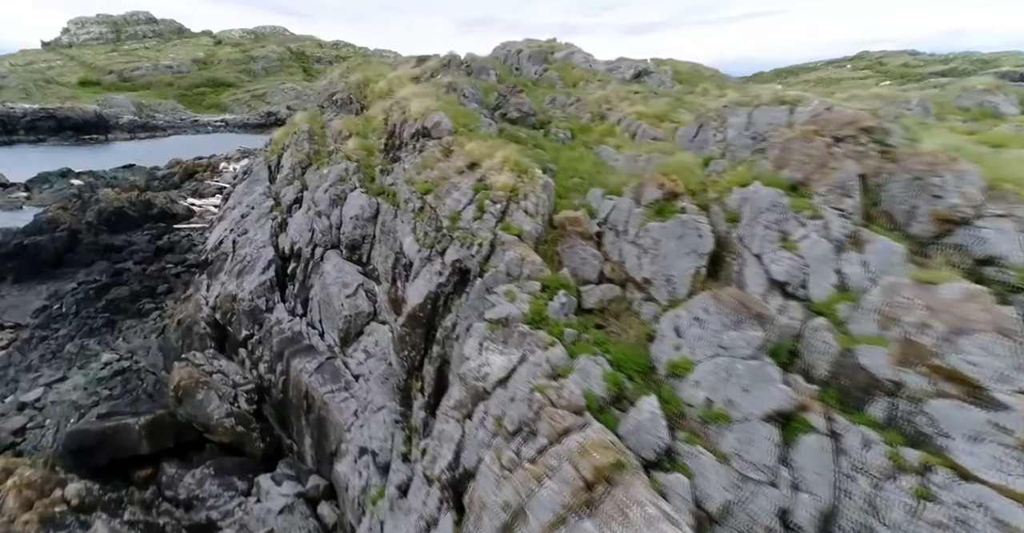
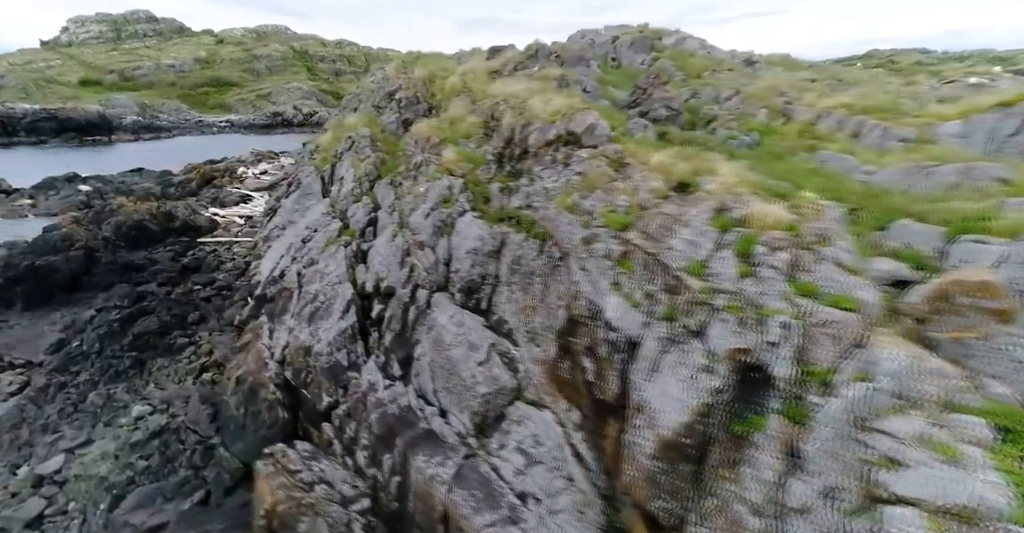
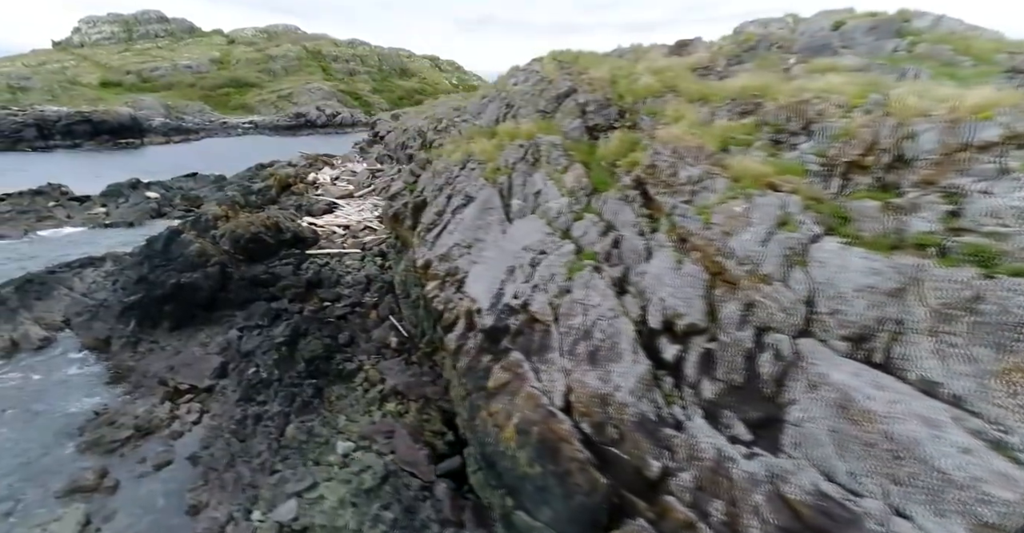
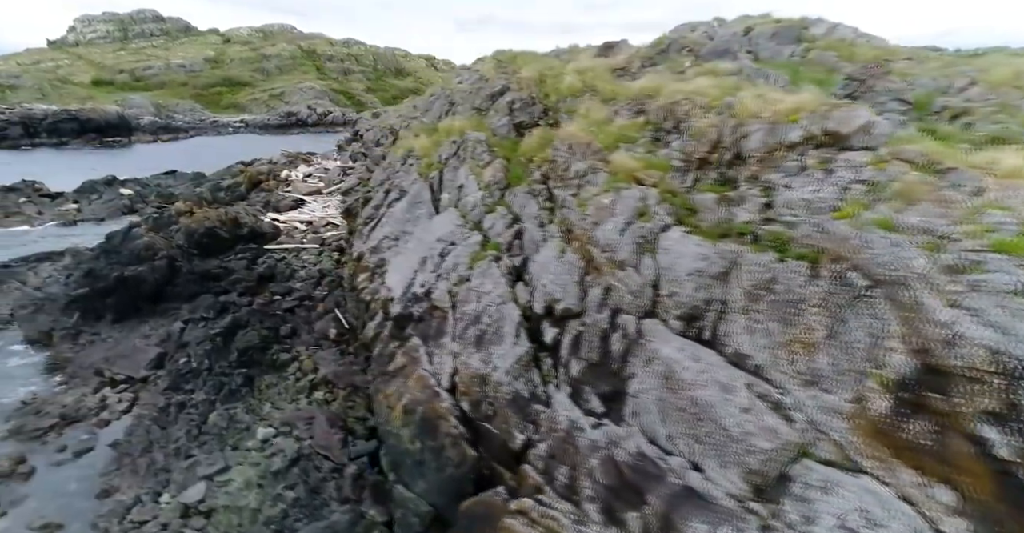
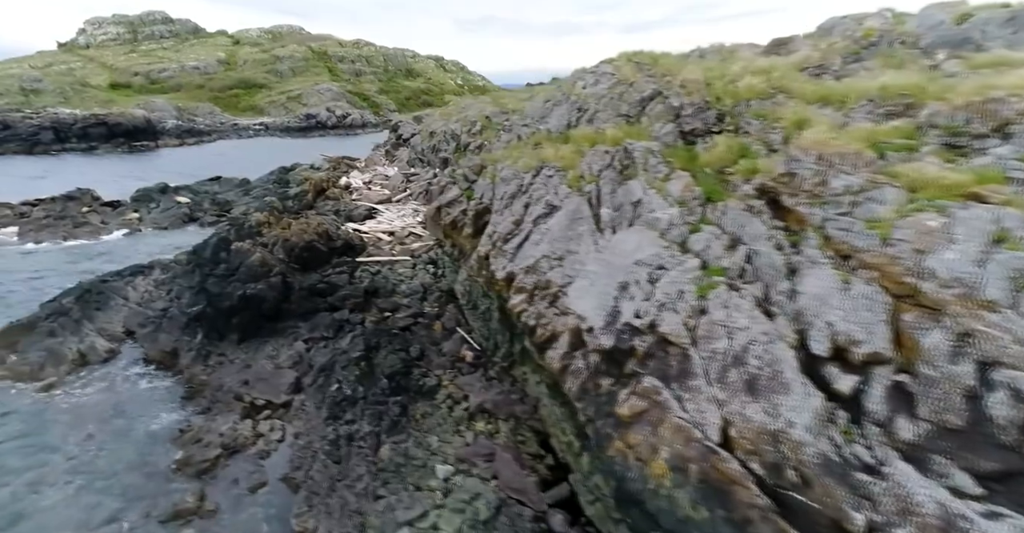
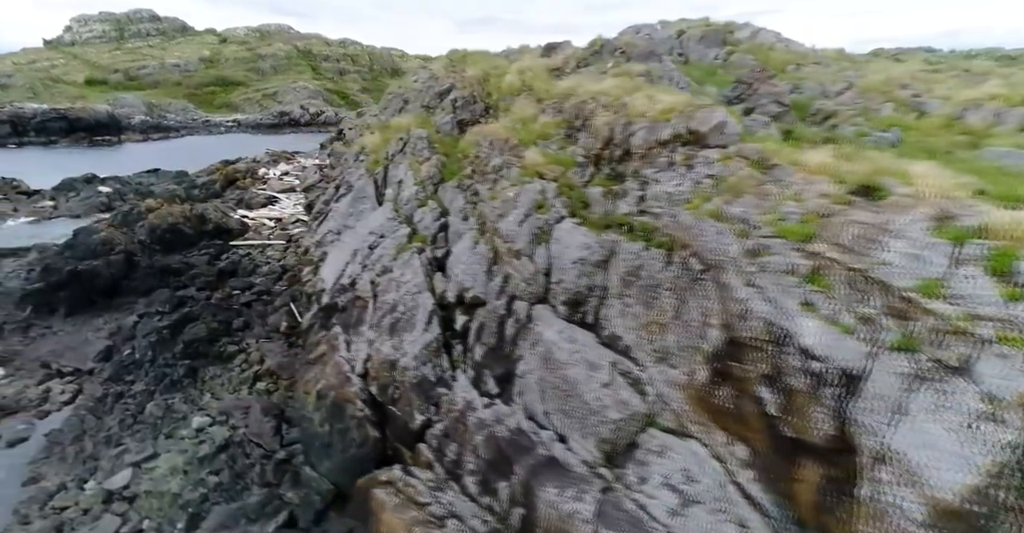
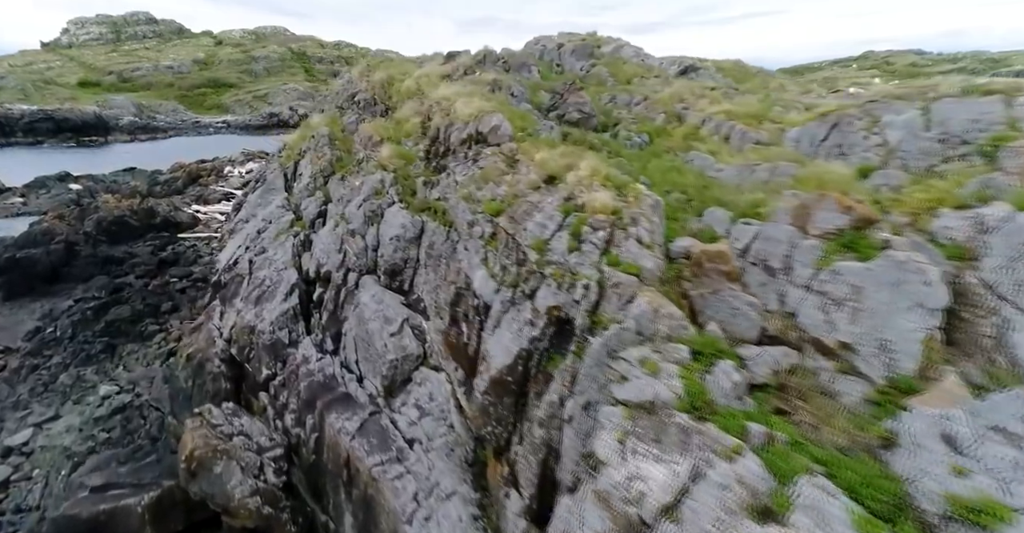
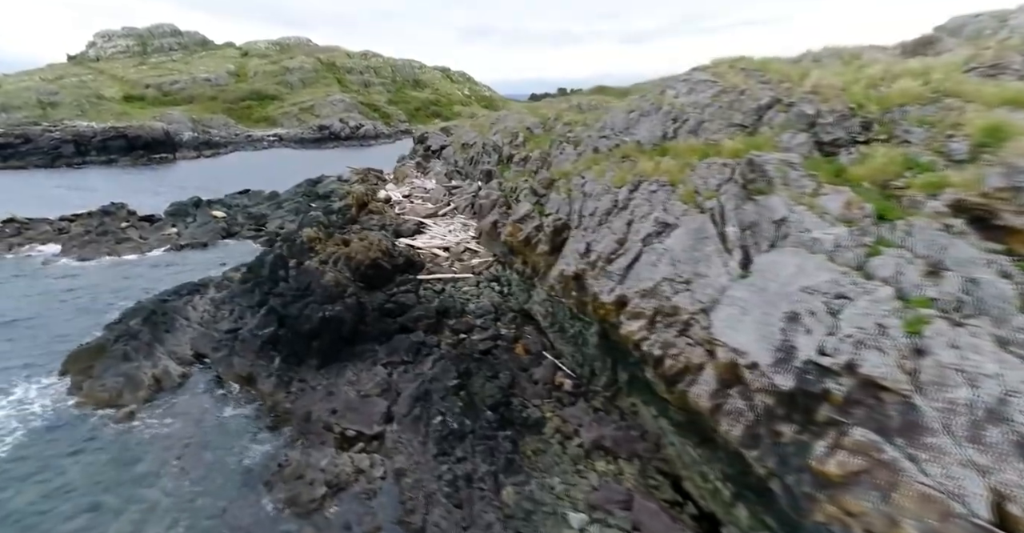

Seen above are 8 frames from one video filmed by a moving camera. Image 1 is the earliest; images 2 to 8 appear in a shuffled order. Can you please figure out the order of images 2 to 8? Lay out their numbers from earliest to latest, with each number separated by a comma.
7, 2, 6, 4, 3, 5, 8
